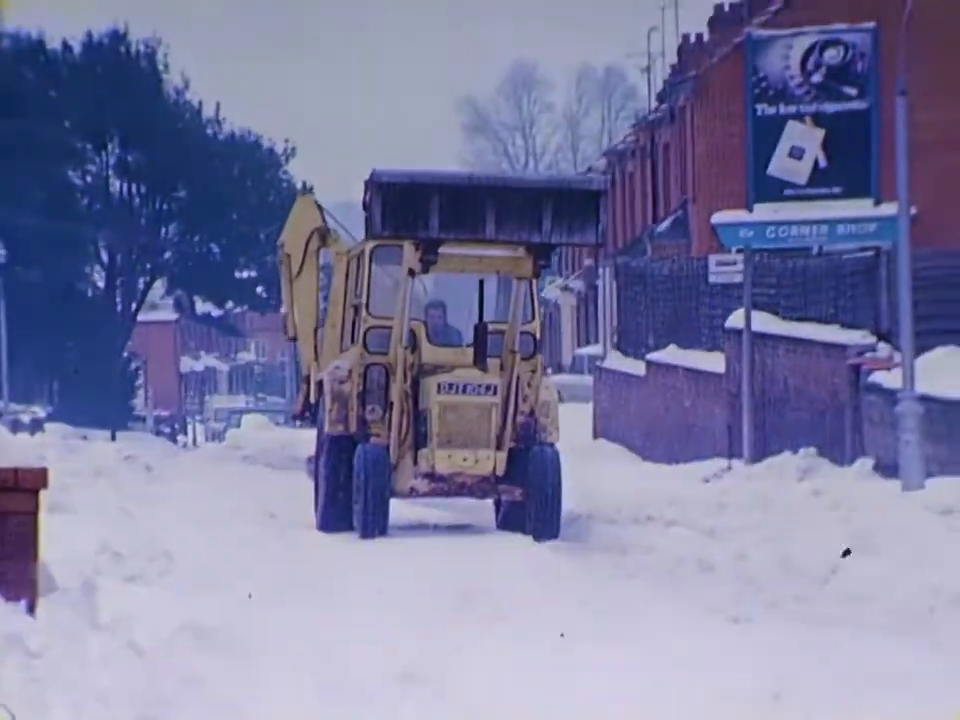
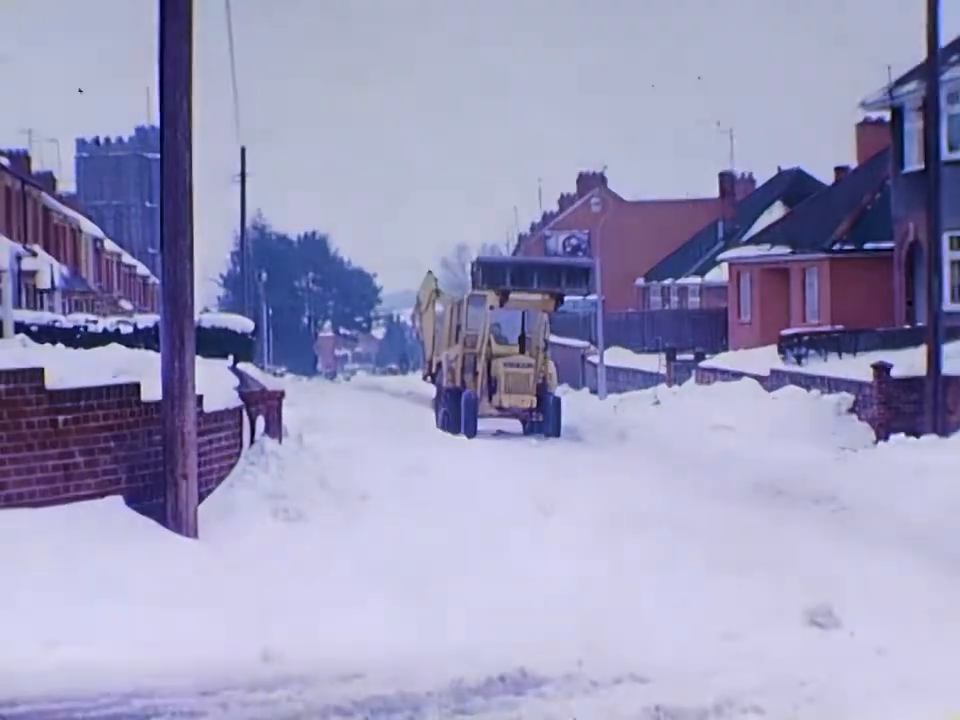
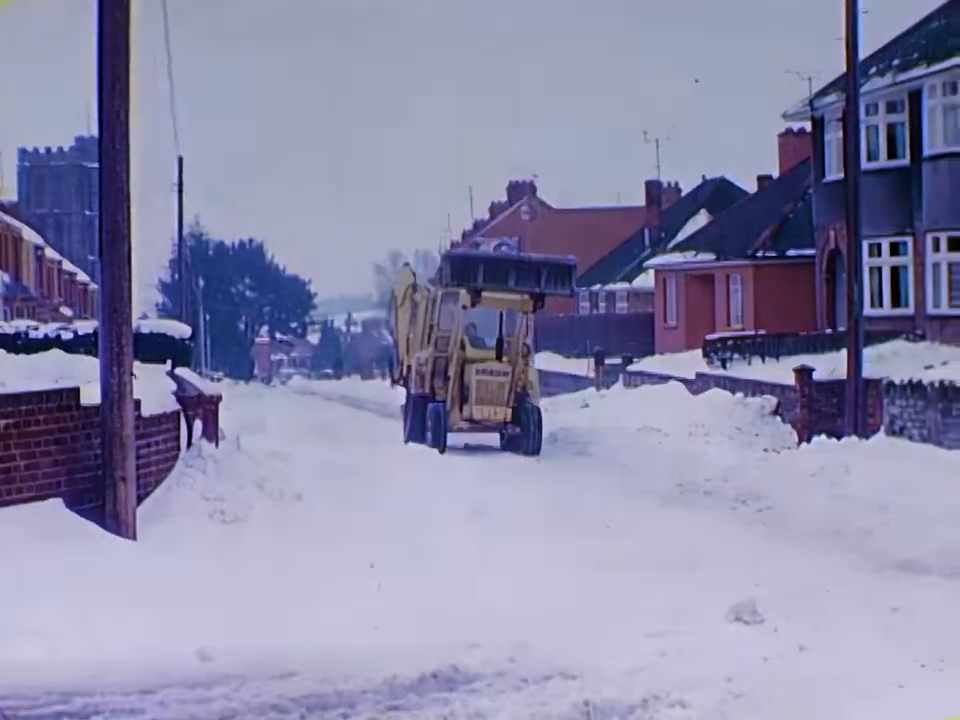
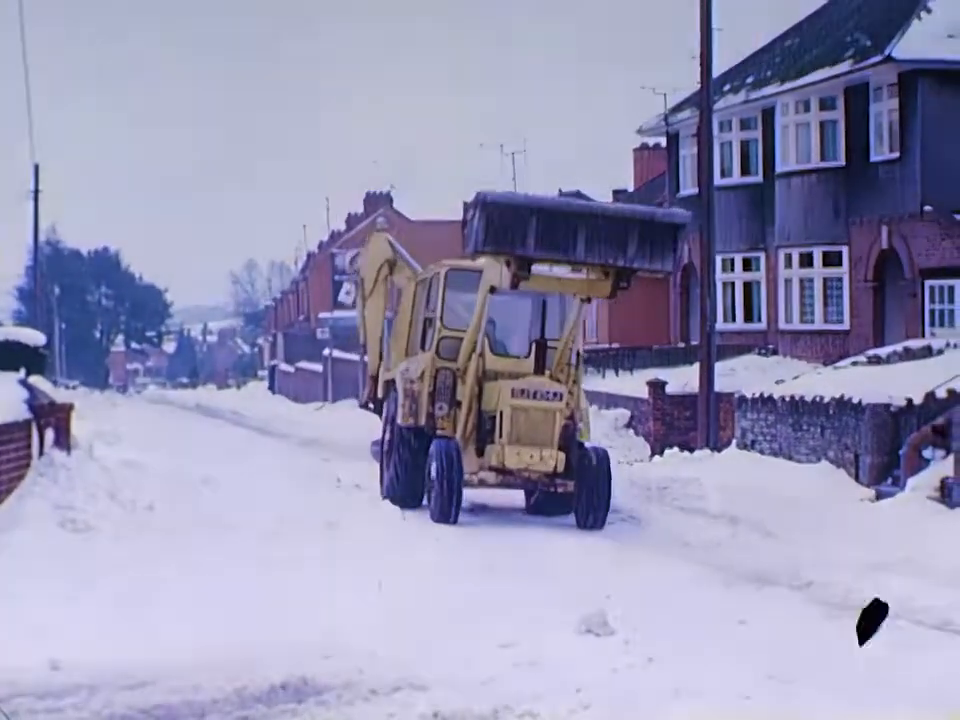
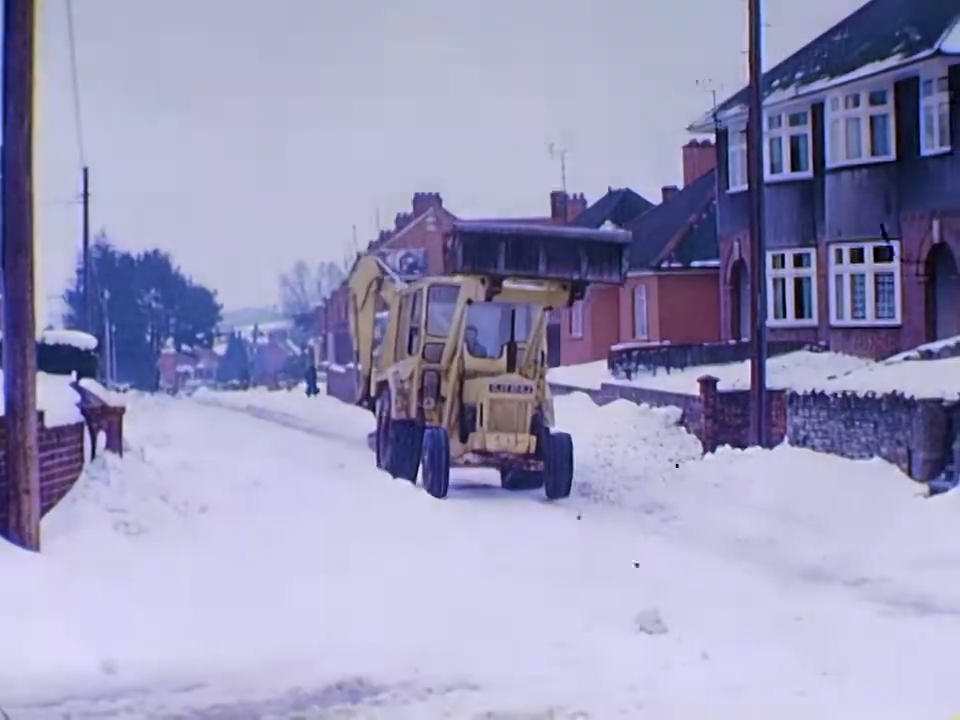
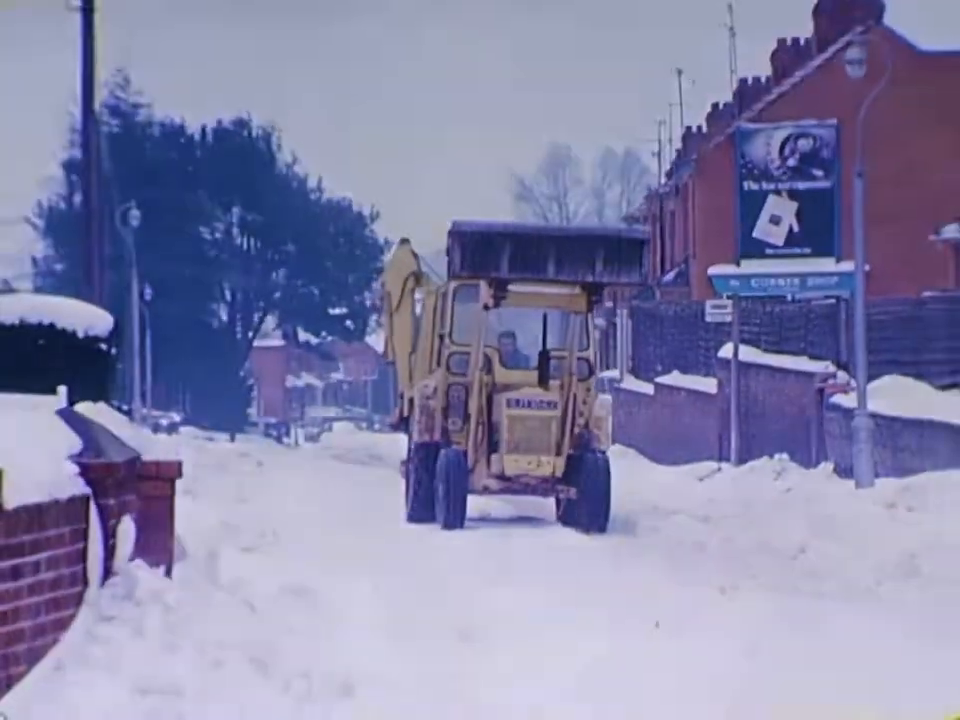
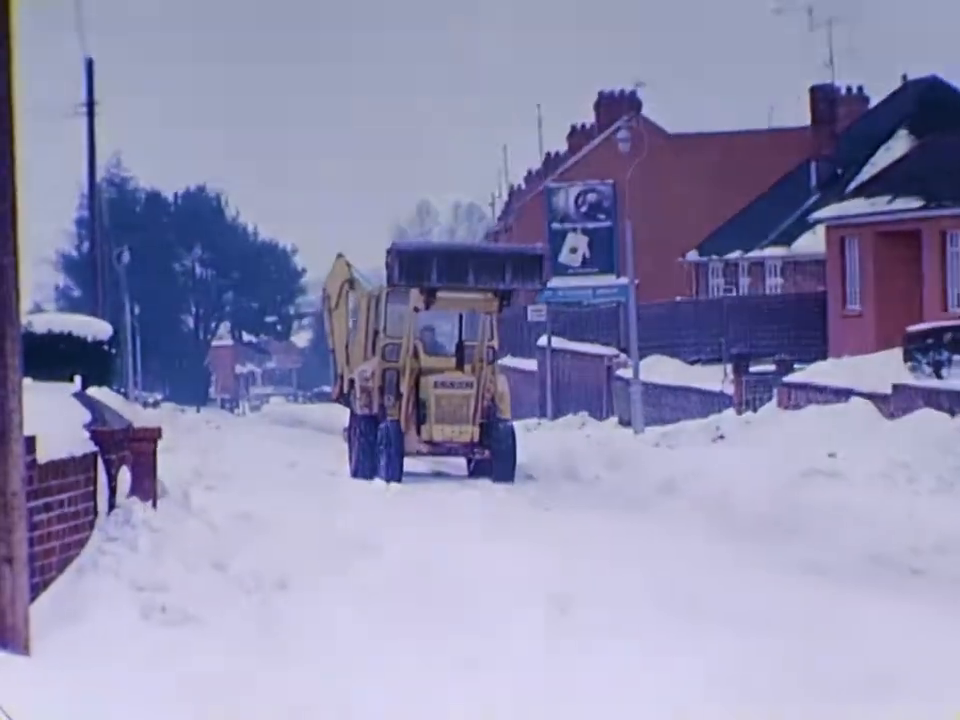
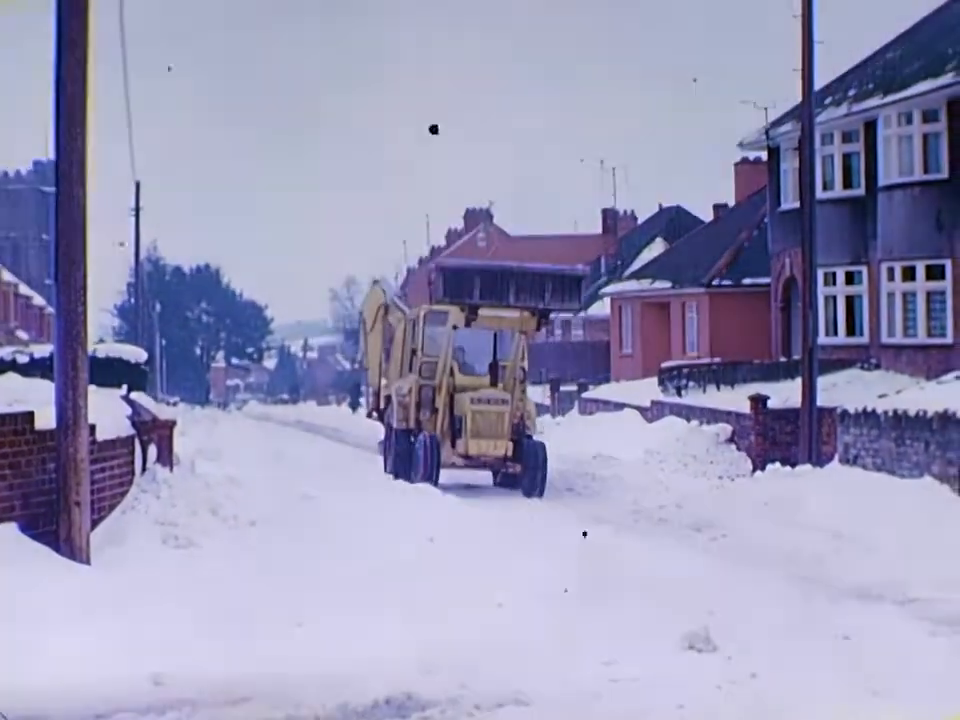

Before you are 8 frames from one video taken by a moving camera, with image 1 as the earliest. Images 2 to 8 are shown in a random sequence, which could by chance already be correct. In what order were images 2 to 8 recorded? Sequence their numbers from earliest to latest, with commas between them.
6, 7, 2, 3, 8, 5, 4
